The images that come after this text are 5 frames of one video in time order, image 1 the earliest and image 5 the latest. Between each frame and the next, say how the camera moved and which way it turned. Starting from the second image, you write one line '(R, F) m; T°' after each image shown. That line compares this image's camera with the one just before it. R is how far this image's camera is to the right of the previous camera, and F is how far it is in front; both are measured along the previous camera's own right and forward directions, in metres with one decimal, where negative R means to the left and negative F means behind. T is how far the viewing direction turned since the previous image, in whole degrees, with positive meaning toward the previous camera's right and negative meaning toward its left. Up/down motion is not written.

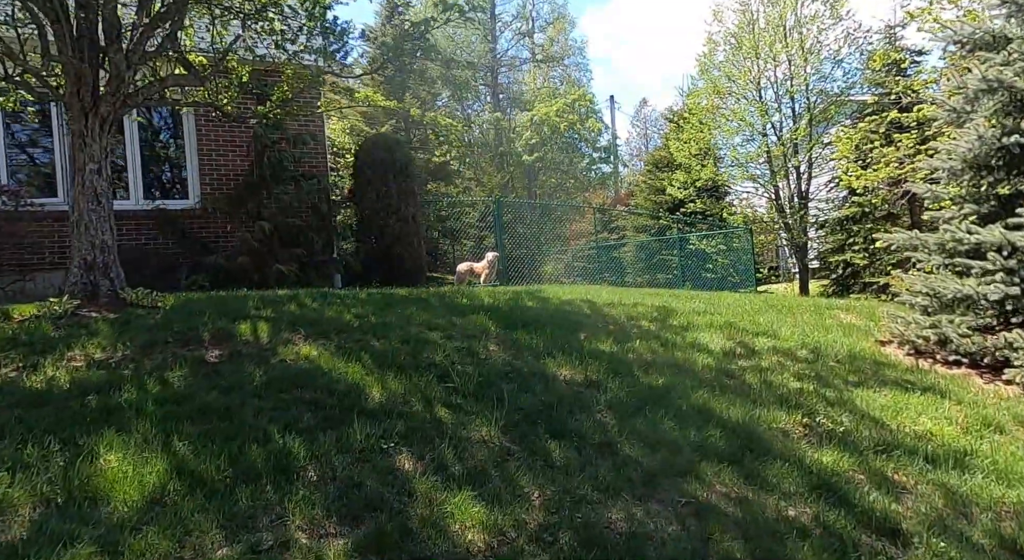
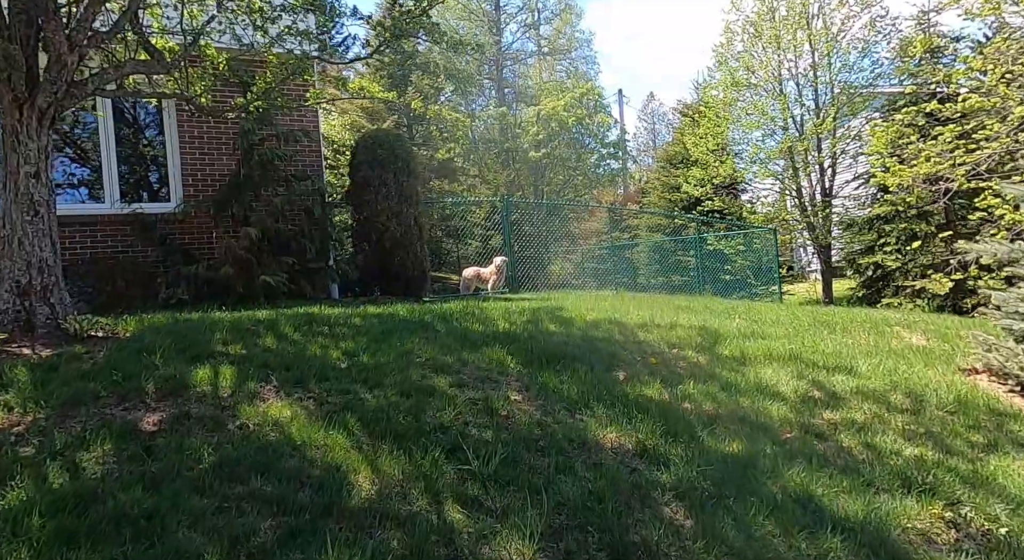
(-0.1, +0.8) m; 0°
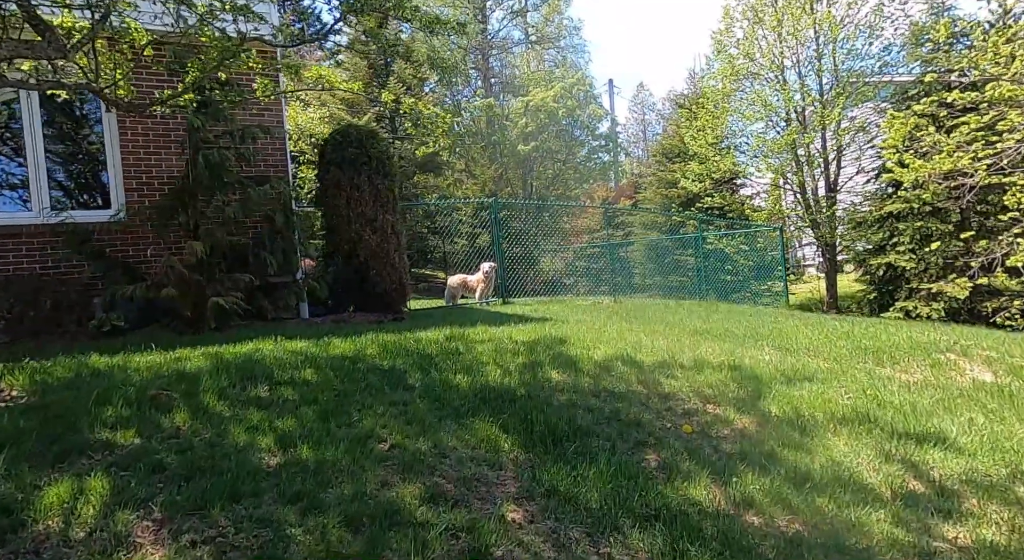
(0.0, +0.9) m; +1°
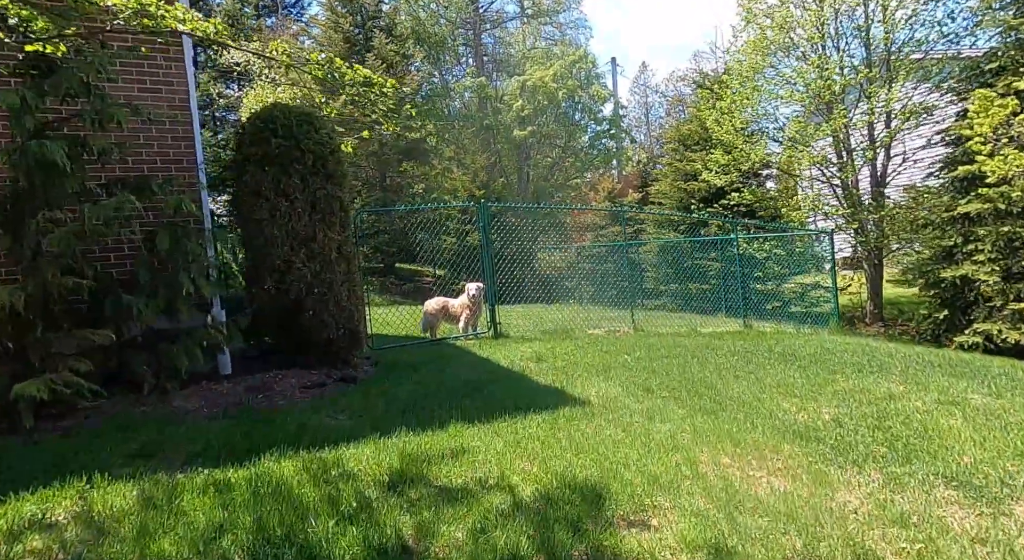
(0.0, +2.2) m; 0°
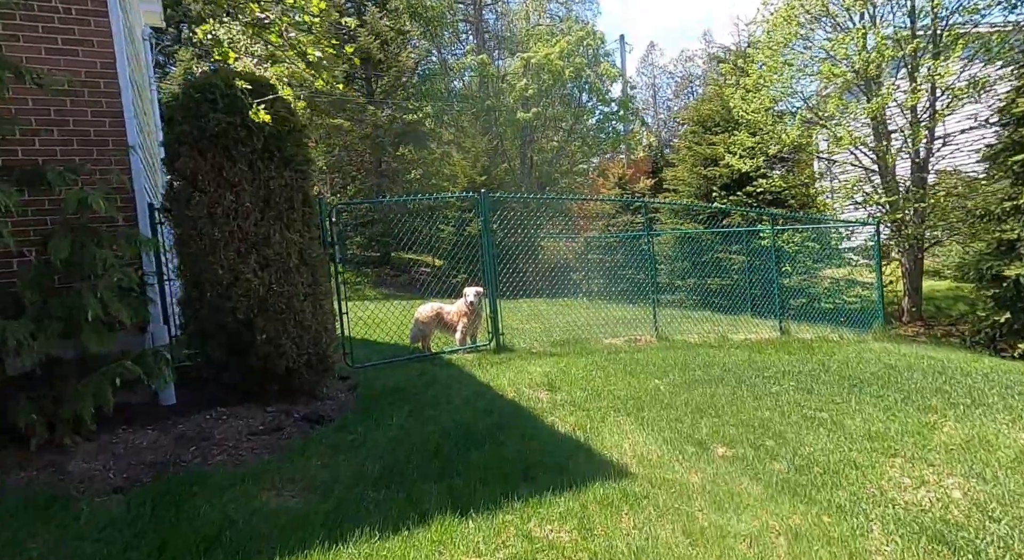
(0.0, +1.1) m; 0°
